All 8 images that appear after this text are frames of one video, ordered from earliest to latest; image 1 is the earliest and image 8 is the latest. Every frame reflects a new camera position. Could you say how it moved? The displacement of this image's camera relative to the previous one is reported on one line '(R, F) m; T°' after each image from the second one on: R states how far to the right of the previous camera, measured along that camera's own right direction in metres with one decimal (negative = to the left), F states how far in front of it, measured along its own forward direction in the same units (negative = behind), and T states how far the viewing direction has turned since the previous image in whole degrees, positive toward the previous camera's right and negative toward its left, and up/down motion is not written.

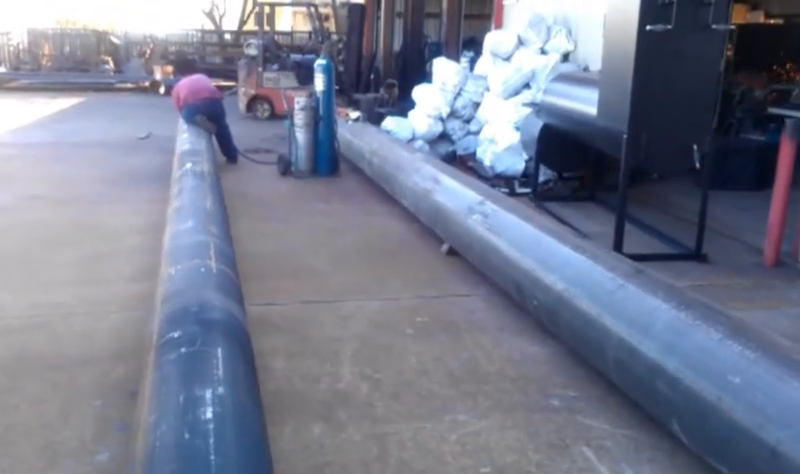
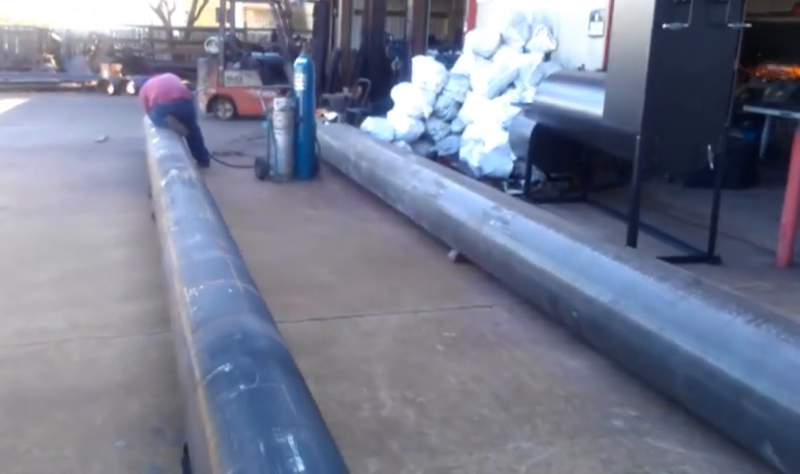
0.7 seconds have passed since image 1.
(-0.3, +0.2) m; +4°
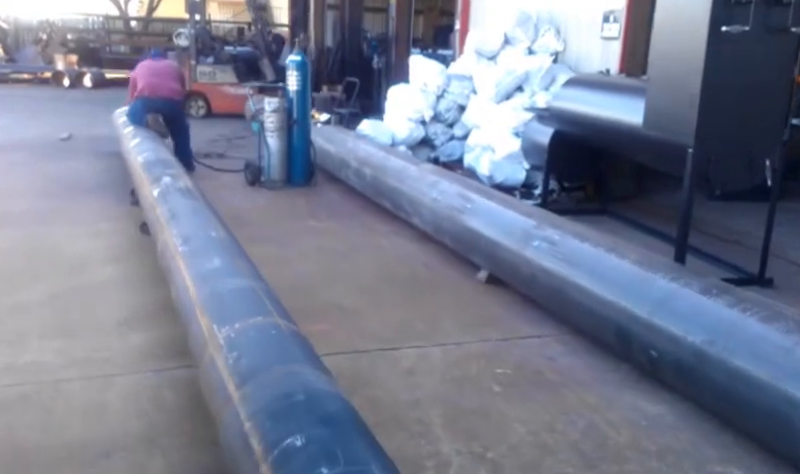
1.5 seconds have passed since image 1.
(-0.3, +0.4) m; +3°
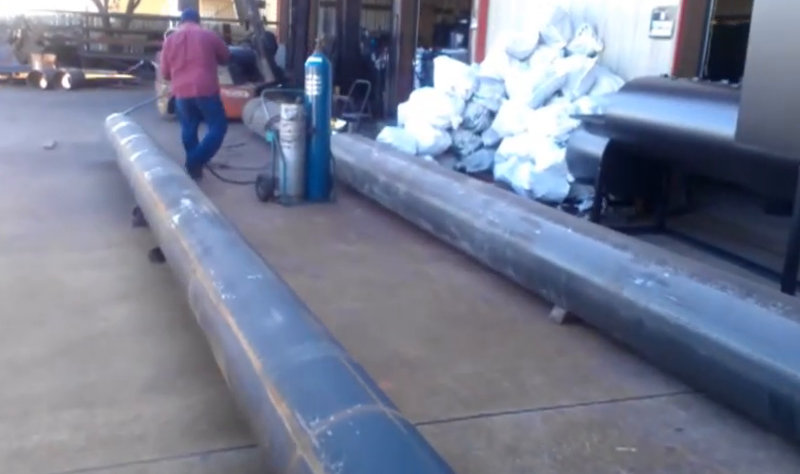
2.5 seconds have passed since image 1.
(-0.3, +0.6) m; +1°
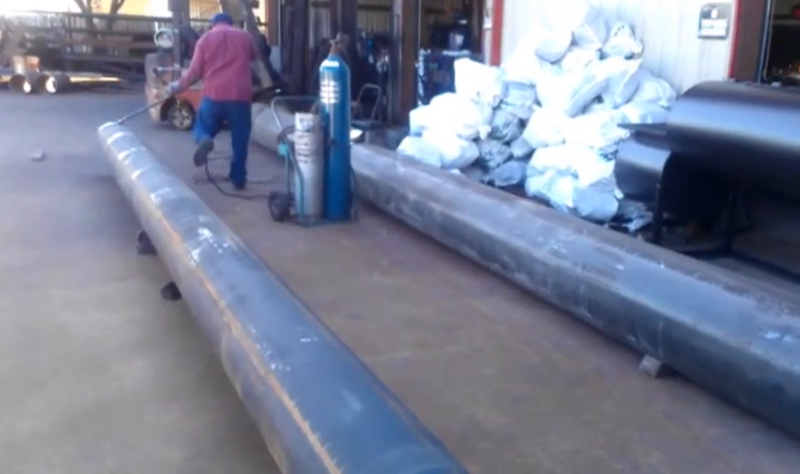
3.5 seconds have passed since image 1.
(-0.3, +0.5) m; +1°
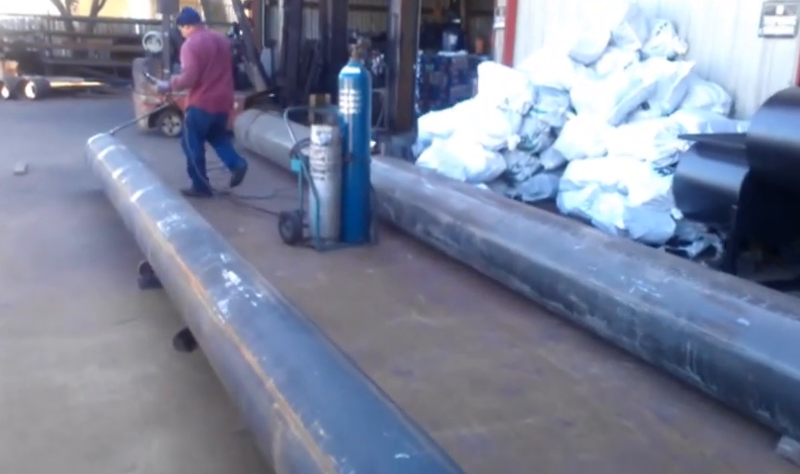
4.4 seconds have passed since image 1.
(-0.3, +0.6) m; +1°
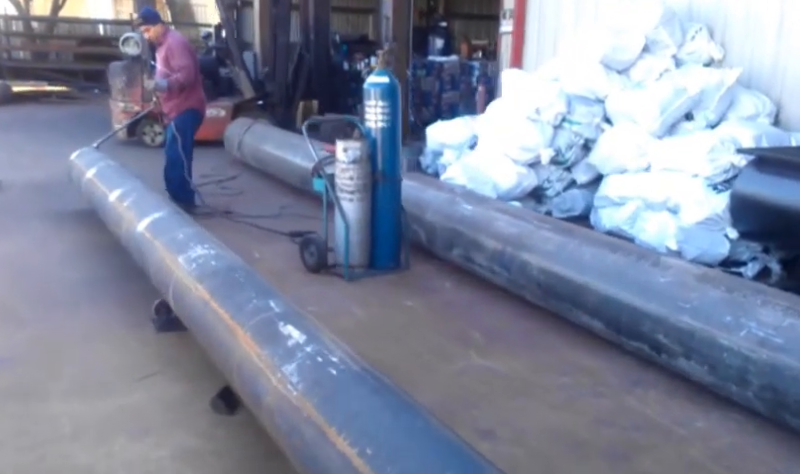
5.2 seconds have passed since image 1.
(-0.4, +0.4) m; +3°
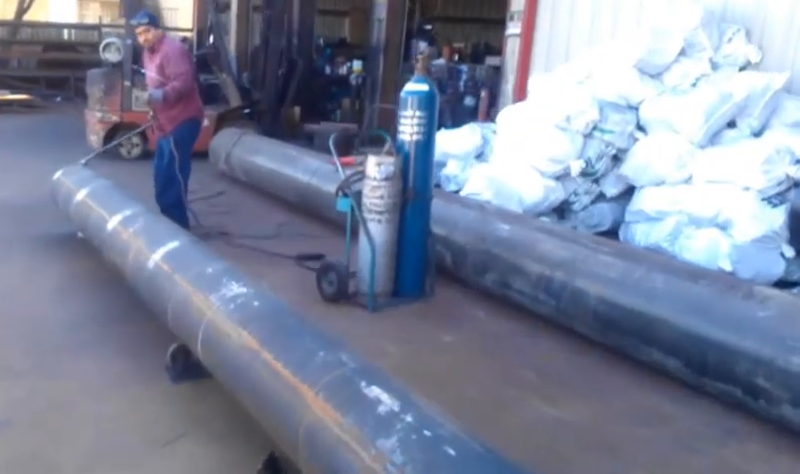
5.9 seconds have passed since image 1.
(-0.3, +0.4) m; +2°
